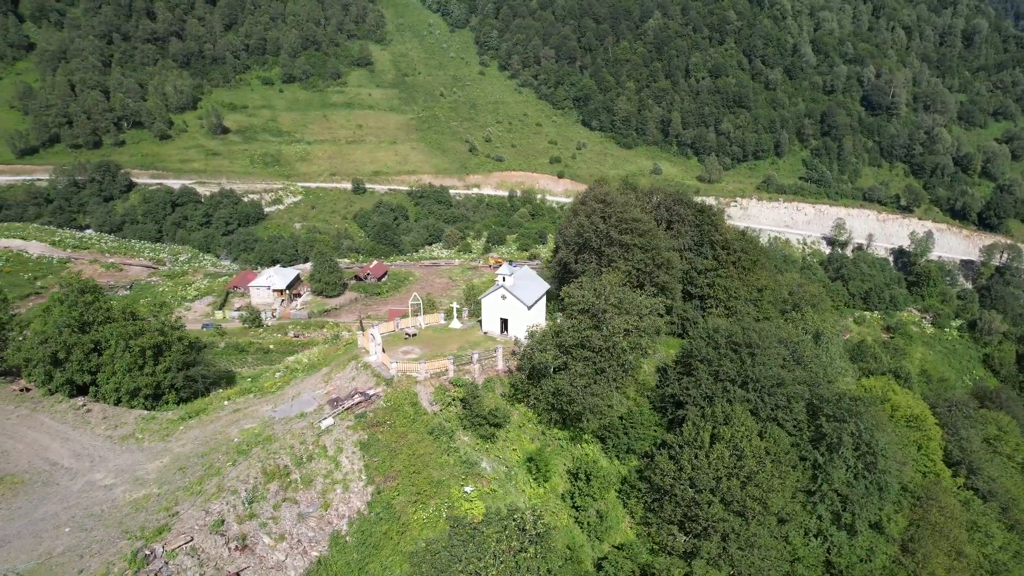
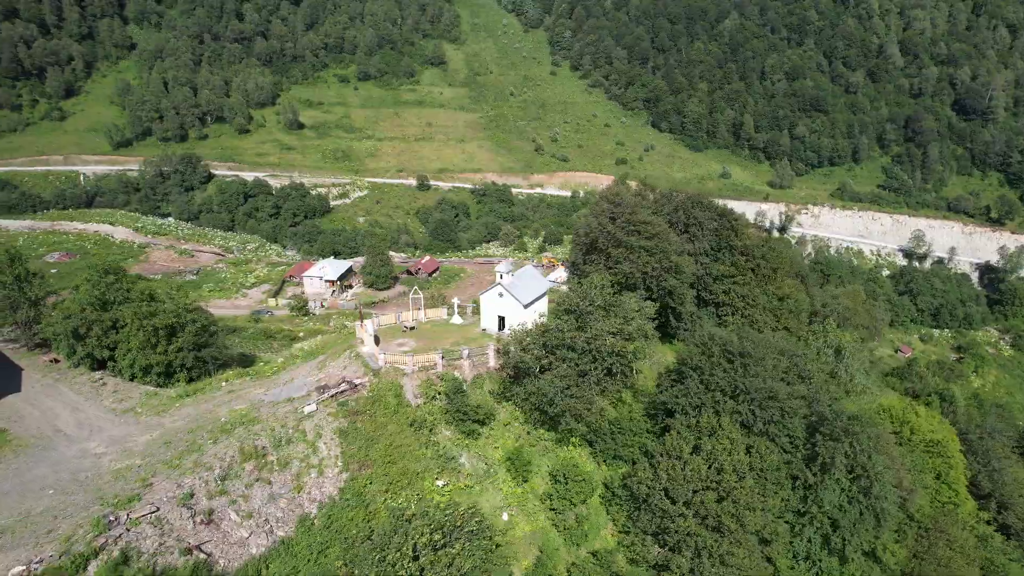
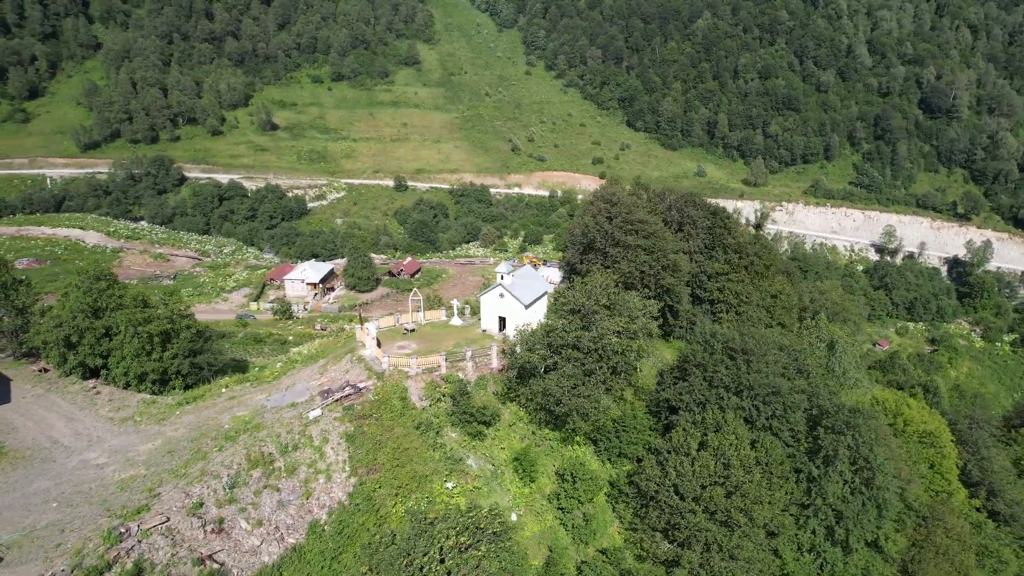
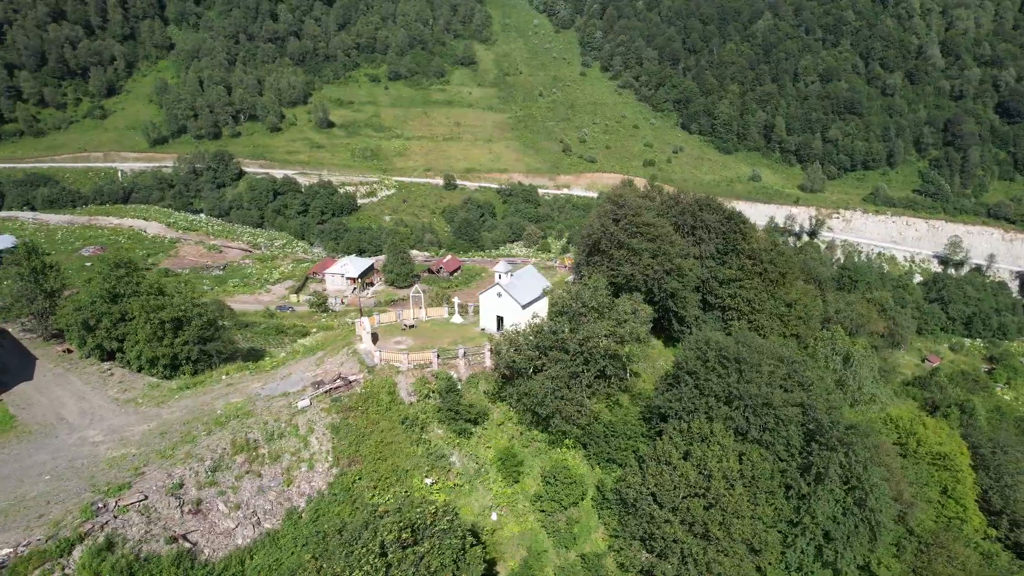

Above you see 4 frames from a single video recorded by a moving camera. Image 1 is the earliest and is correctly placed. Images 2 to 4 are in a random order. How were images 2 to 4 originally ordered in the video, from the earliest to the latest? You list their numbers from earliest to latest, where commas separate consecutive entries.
3, 2, 4
